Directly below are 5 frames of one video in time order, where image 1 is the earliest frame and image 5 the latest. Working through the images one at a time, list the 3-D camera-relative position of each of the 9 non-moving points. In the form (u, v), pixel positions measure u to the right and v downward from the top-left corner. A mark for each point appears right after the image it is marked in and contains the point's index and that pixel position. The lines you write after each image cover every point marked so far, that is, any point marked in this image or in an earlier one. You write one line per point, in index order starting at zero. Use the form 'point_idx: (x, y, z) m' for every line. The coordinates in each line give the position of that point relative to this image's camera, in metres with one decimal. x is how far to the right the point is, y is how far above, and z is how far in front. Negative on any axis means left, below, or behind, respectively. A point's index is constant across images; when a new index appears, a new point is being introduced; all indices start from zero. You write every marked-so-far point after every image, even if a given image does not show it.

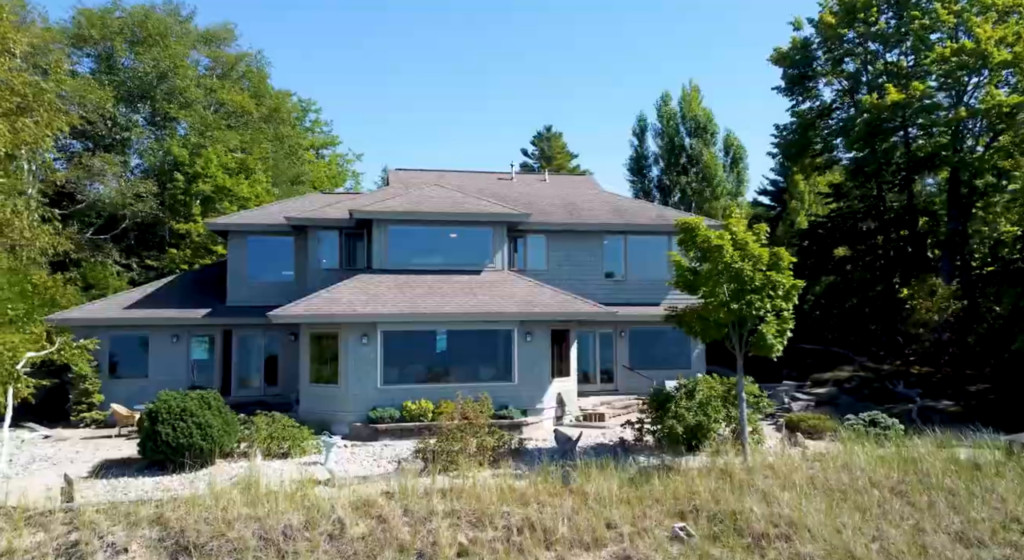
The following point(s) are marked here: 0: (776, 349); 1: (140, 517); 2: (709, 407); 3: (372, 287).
0: (+4.7, -1.2, +15.0) m
1: (-5.5, -3.5, +12.3) m
2: (+3.9, -2.5, +16.3) m
3: (-3.3, -0.2, +19.7) m
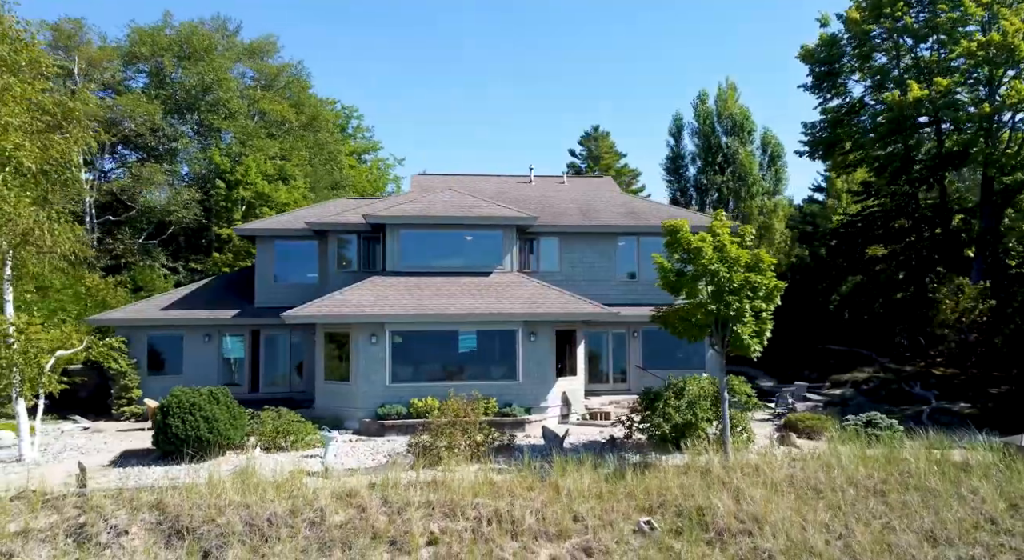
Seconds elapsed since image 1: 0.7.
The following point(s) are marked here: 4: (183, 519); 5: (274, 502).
0: (+4.4, -1.3, +15.3) m
1: (-6.0, -3.6, +13.4) m
2: (+3.7, -2.5, +16.7) m
3: (-3.2, -0.2, +20.6) m
4: (-5.1, -3.7, +13.0) m
5: (-3.8, -3.6, +13.3) m
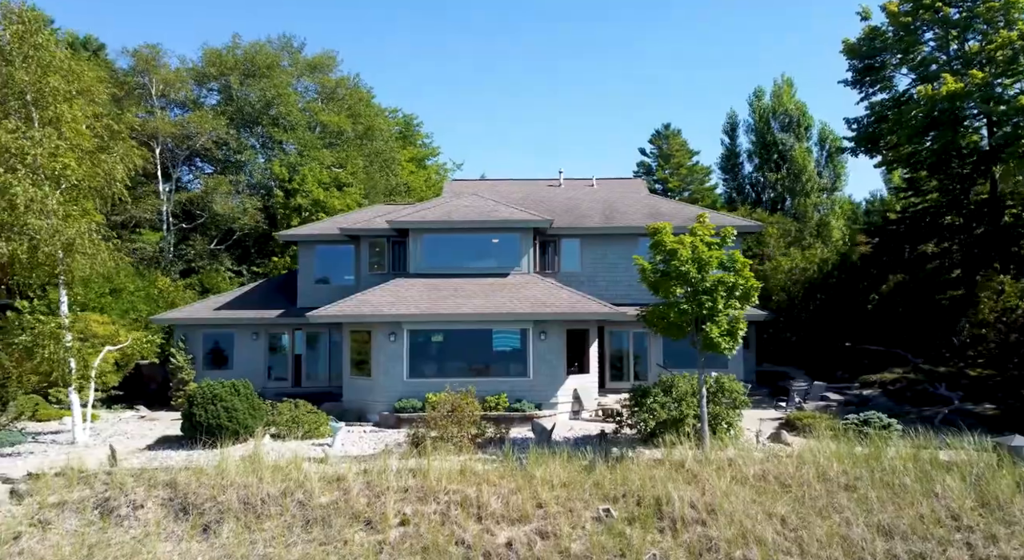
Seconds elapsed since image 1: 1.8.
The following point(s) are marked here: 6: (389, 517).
0: (+4.1, -1.3, +15.8) m
1: (-6.4, -3.7, +15.2) m
2: (+3.6, -2.5, +17.2) m
3: (-2.8, -0.3, +22.0) m
4: (-5.7, -3.8, +14.6) m
5: (-4.3, -3.6, +14.8) m
6: (-2.0, -4.0, +13.8) m
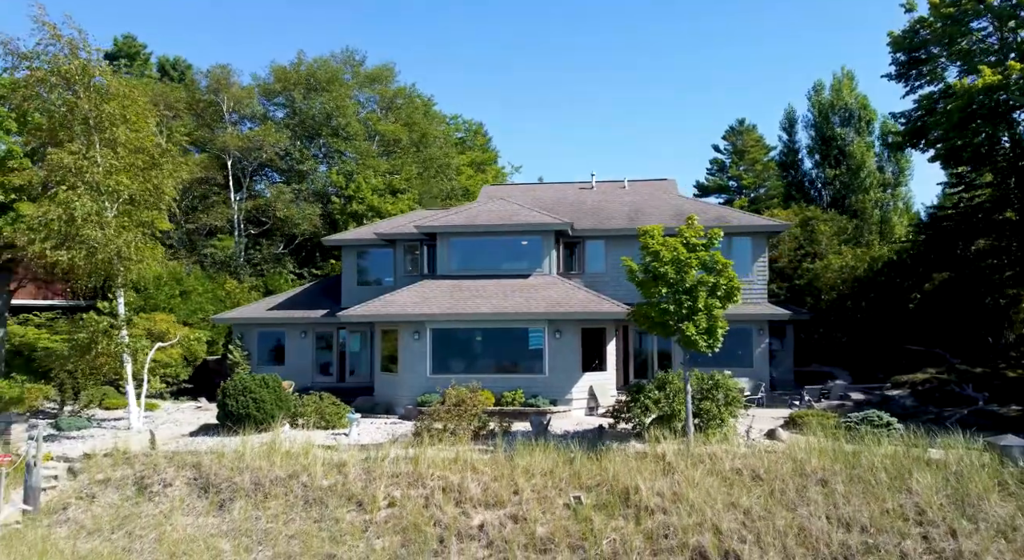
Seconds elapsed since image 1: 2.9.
0: (+3.9, -1.3, +16.3) m
1: (-6.6, -3.8, +17.0) m
2: (+3.5, -2.6, +17.8) m
3: (-2.3, -0.3, +23.3) m
4: (-5.9, -3.9, +16.4) m
5: (-4.6, -3.7, +16.4) m
6: (-2.4, -4.0, +15.1) m
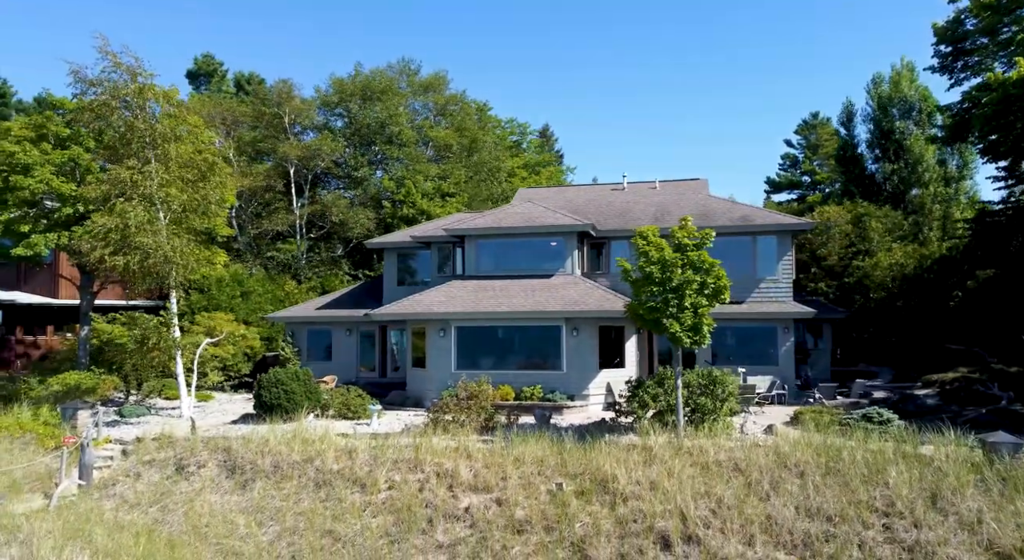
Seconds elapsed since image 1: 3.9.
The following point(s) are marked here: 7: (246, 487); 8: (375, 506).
0: (+3.7, -1.3, +16.9) m
1: (-6.6, -3.8, +18.8) m
2: (+3.6, -2.5, +18.5) m
3: (-1.6, -0.3, +24.6) m
4: (-6.0, -3.9, +18.1) m
5: (-4.6, -3.7, +18.0) m
6: (-2.6, -4.0, +16.4) m
7: (-5.6, -4.3, +17.3) m
8: (-2.6, -4.3, +15.8) m
